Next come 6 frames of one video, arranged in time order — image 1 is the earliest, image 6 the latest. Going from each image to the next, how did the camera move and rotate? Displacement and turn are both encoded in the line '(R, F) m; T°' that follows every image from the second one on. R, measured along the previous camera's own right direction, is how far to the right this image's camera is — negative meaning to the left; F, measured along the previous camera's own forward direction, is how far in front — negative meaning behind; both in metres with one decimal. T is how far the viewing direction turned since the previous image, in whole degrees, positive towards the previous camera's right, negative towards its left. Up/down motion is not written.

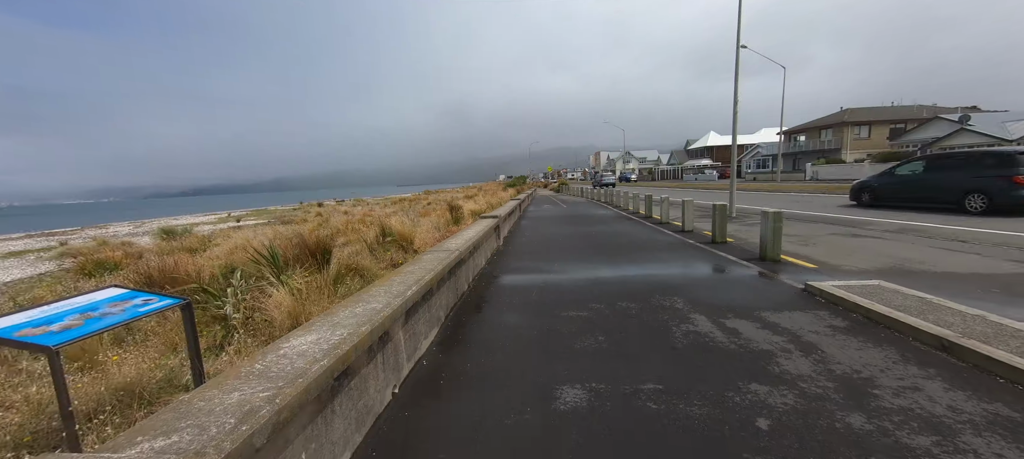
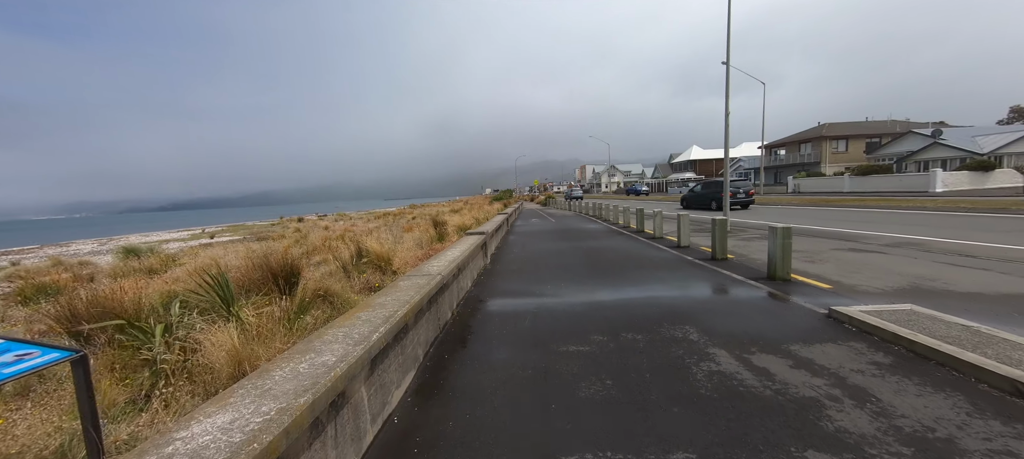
(0.0, +0.6) m; +2°
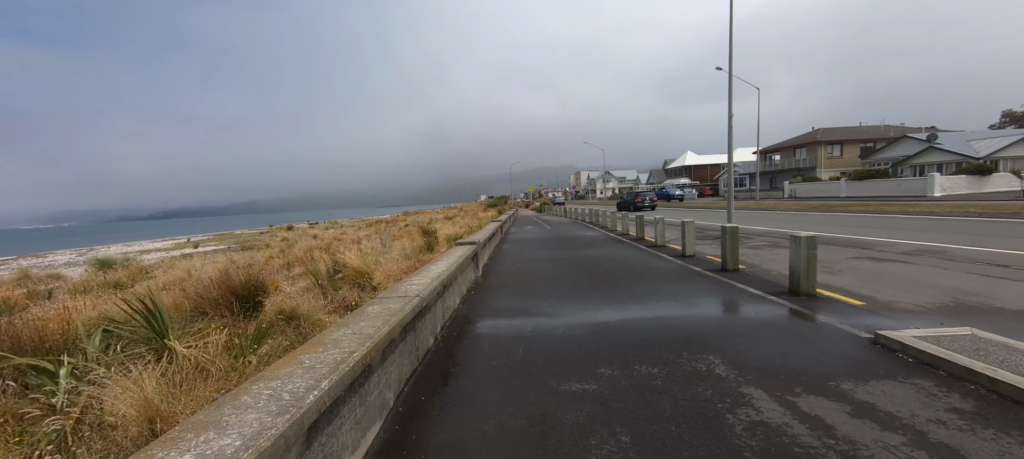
(0.0, +0.7) m; +1°
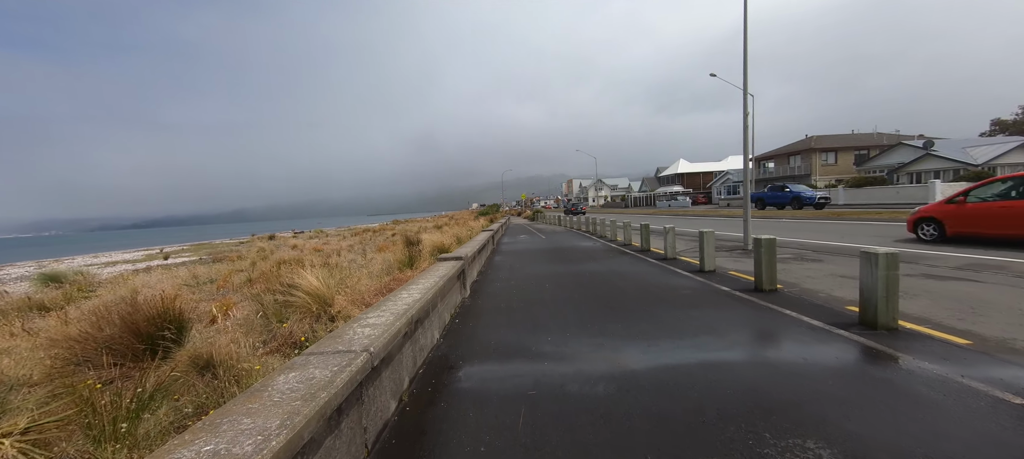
(0.0, +1.3) m; +1°
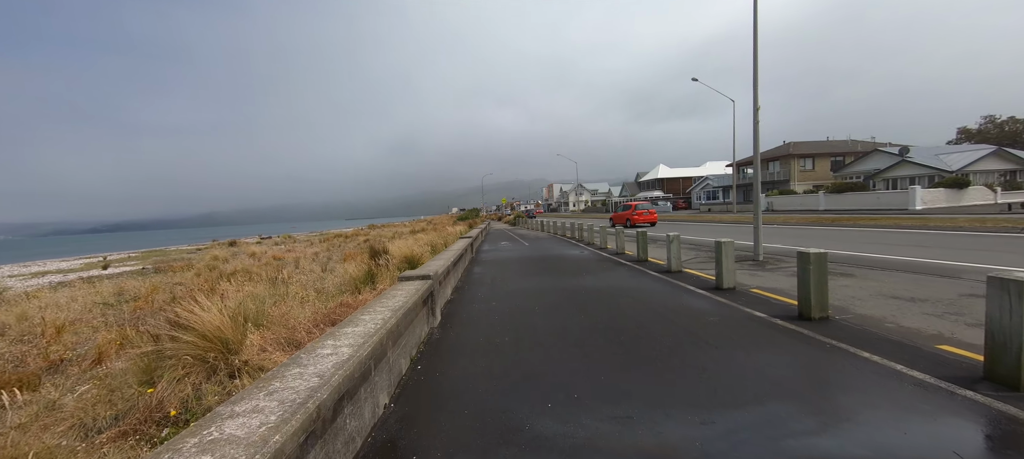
(0.0, +1.6) m; +3°
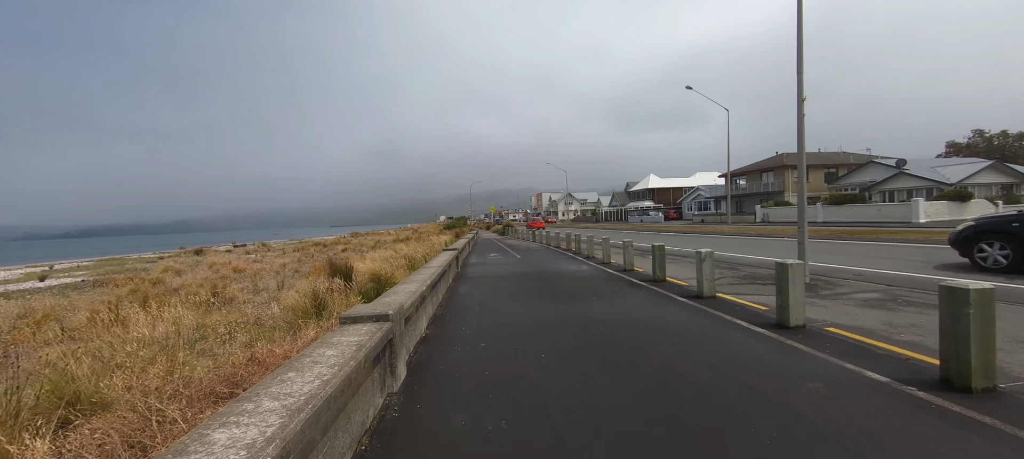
(-0.1, +1.9) m; +1°
